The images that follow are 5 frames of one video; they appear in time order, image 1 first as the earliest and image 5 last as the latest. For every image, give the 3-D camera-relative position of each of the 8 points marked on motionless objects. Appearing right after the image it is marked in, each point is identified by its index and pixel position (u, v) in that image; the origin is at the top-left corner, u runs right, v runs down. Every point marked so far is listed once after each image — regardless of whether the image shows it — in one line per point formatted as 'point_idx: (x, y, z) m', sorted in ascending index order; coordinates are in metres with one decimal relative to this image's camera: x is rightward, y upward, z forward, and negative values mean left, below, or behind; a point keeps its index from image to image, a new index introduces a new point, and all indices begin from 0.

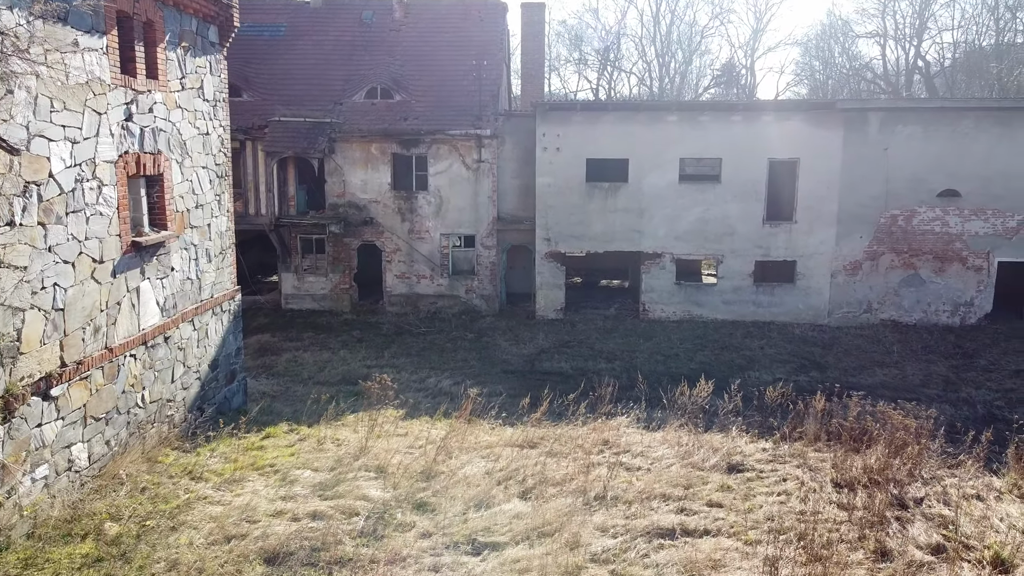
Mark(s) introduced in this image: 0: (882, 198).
0: (+8.5, +2.1, +18.7) m
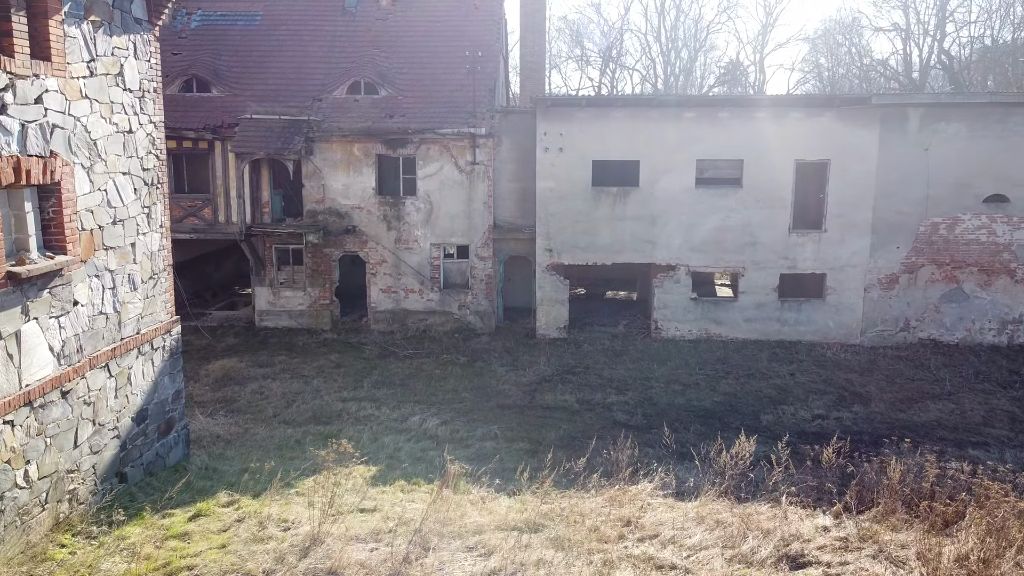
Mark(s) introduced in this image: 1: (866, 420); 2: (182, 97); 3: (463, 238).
0: (+8.4, +1.7, +16.7) m
1: (+5.2, -1.9, +12.0) m
2: (-7.4, +4.3, +18.2) m
3: (-1.1, +1.1, +18.0) m
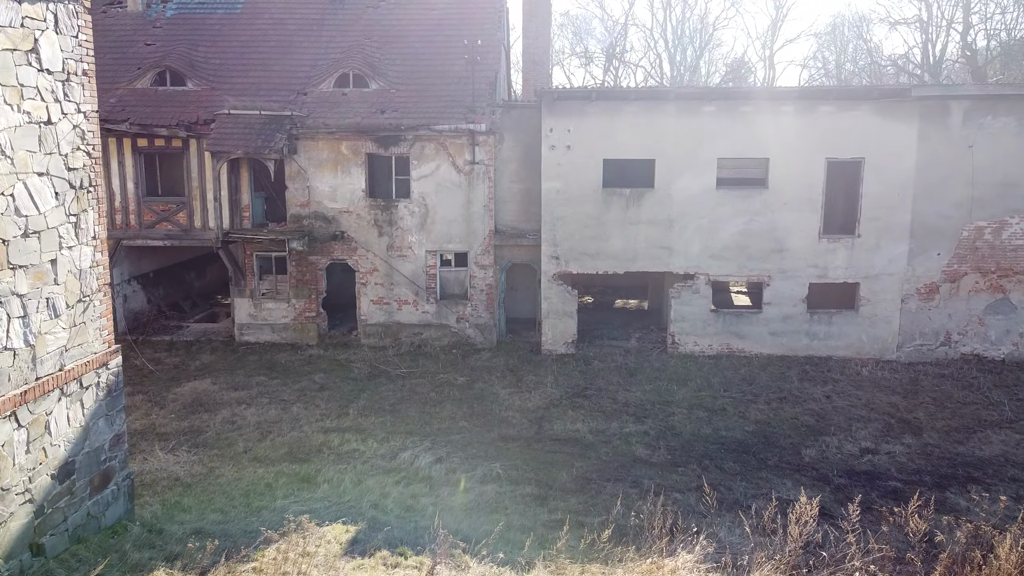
0: (+8.5, +1.5, +15.2) m
1: (+5.3, -2.1, +10.5) m
2: (-7.3, +4.0, +16.7) m
3: (-1.0, +0.9, +16.5) m
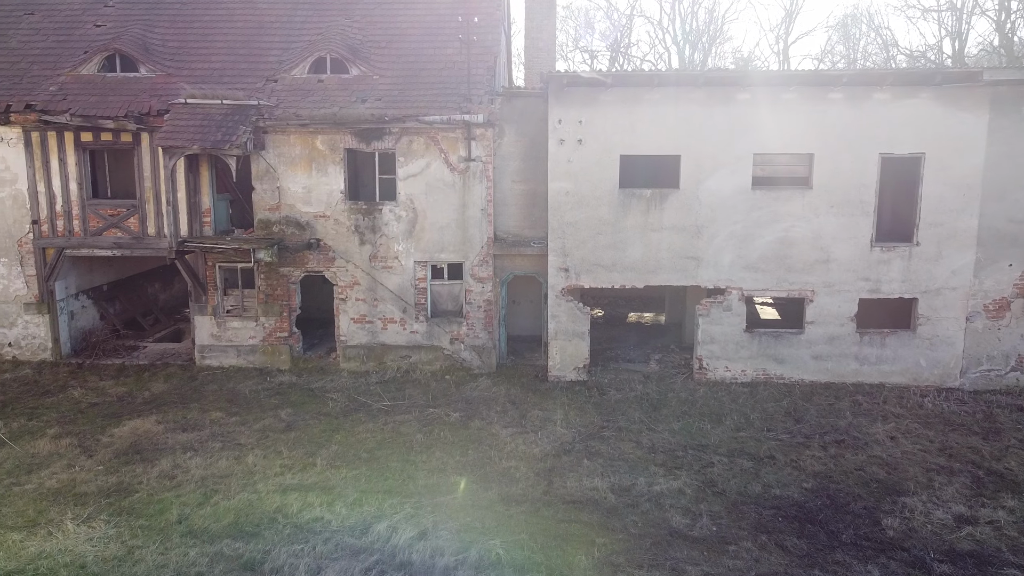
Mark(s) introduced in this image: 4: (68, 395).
0: (+8.5, +1.3, +13.0) m
1: (+5.3, -2.4, +8.3) m
2: (-7.3, +3.7, +14.5) m
3: (-1.0, +0.6, +14.3) m
4: (-7.1, -1.7, +13.0) m
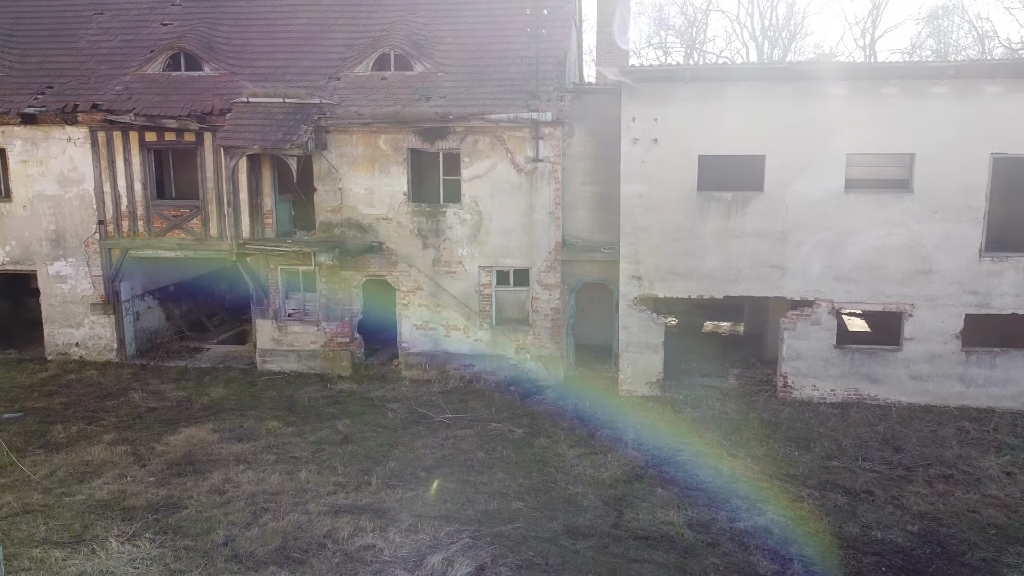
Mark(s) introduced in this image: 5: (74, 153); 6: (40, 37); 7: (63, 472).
0: (+9.5, +1.0, +11.6) m
1: (+5.9, -2.6, +7.1) m
2: (-6.1, +3.7, +14.4) m
3: (+0.2, +0.5, +13.6) m
4: (-6.0, -1.7, +12.8) m
5: (-7.7, +2.4, +14.3) m
6: (-9.0, +4.8, +15.6) m
7: (-5.4, -2.2, +9.8) m
